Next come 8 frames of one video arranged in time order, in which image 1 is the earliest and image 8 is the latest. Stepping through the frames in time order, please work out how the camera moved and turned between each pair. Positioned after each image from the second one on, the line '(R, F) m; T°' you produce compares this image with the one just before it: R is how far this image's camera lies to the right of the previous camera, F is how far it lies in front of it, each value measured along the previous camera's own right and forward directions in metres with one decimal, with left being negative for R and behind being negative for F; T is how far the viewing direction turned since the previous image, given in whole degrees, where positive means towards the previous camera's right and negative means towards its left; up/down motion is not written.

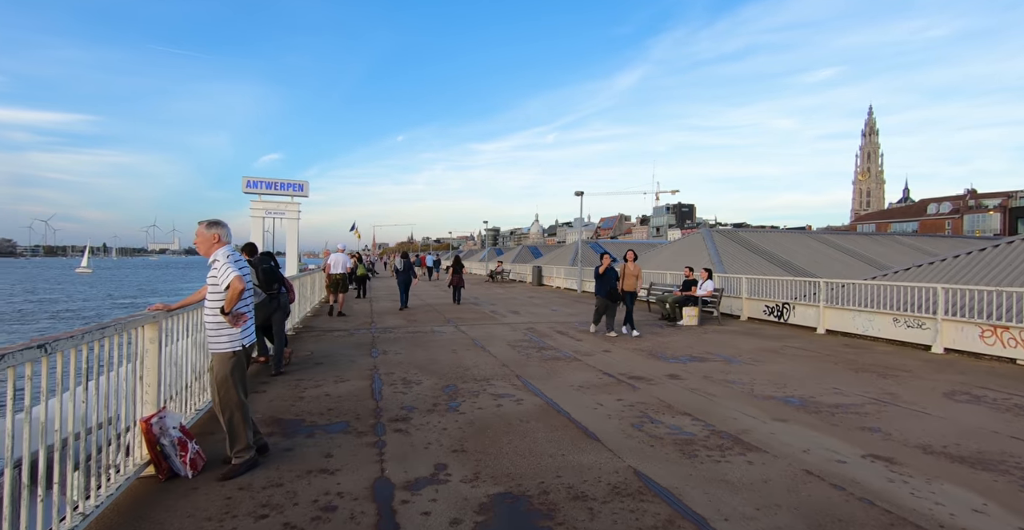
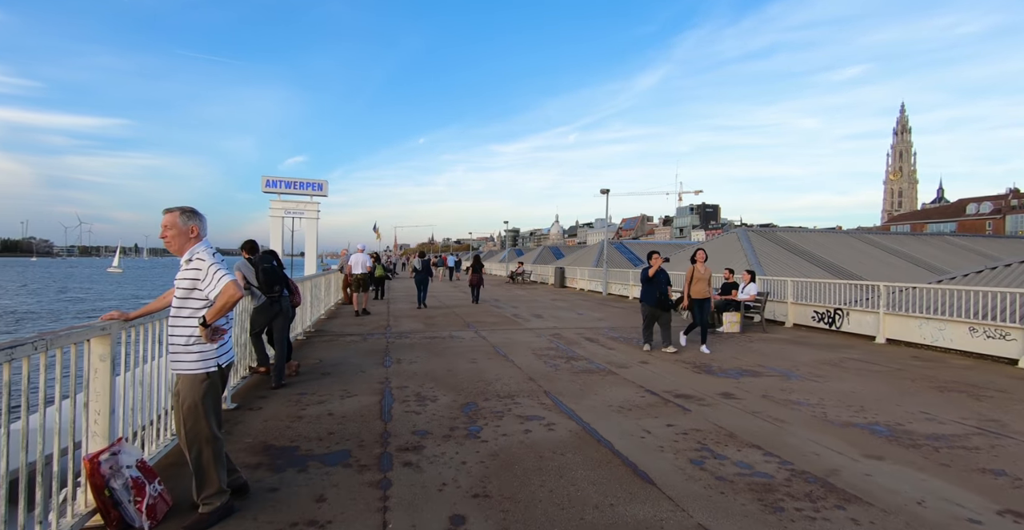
(-0.1, +0.8) m; -2°
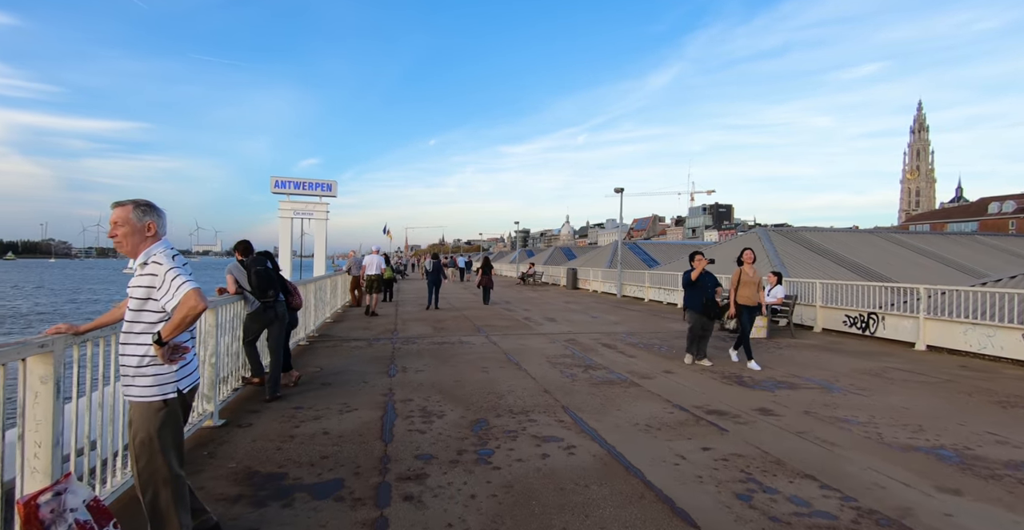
(0.0, +0.5) m; -1°
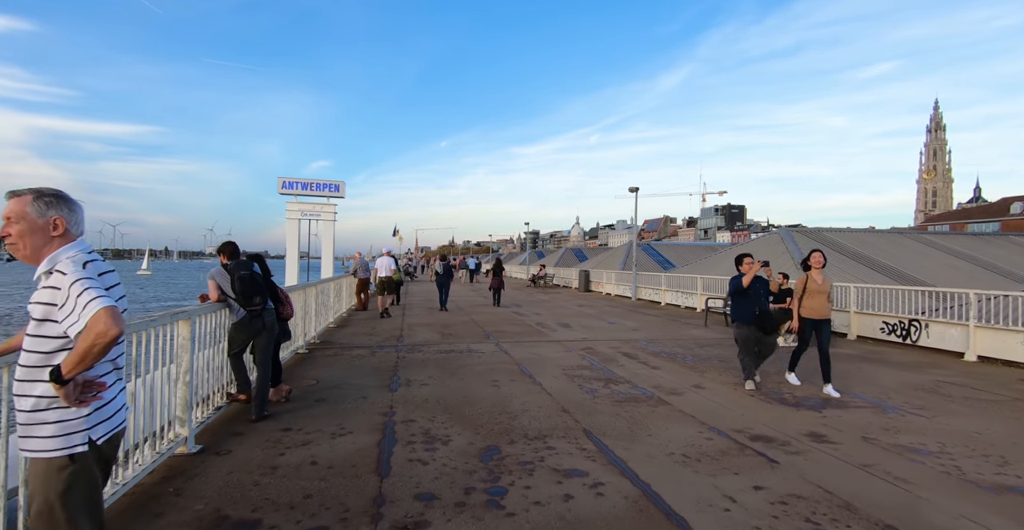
(-0.1, +0.6) m; -1°
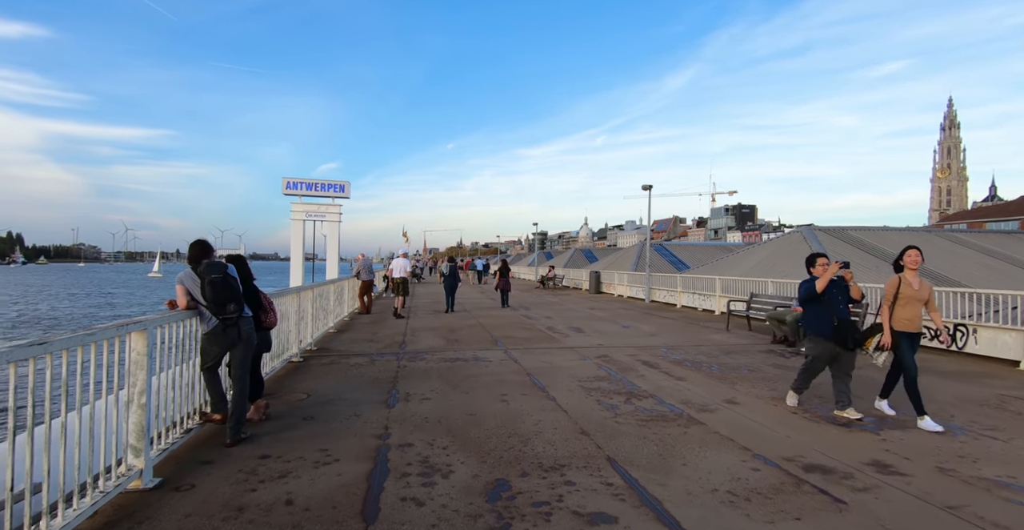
(0.0, +0.7) m; -1°
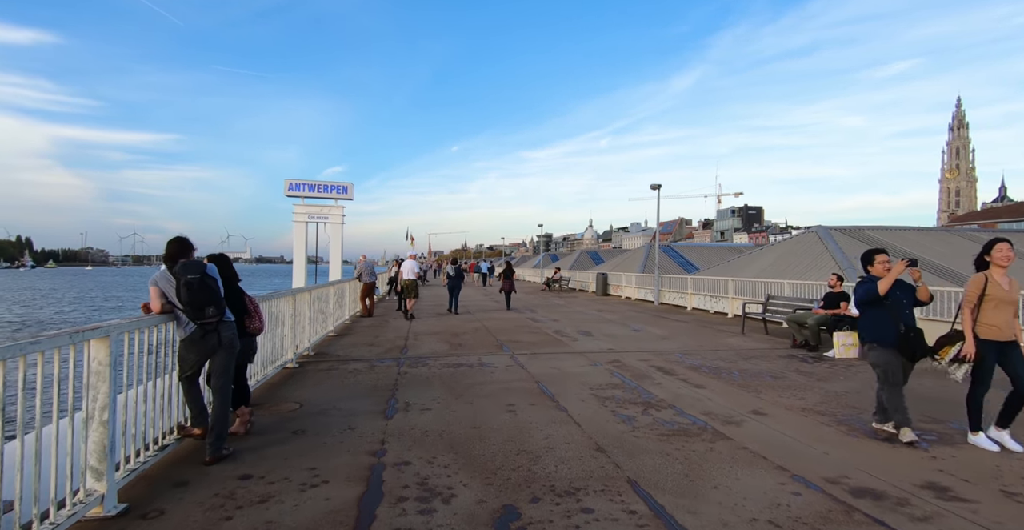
(0.0, +0.4) m; -1°
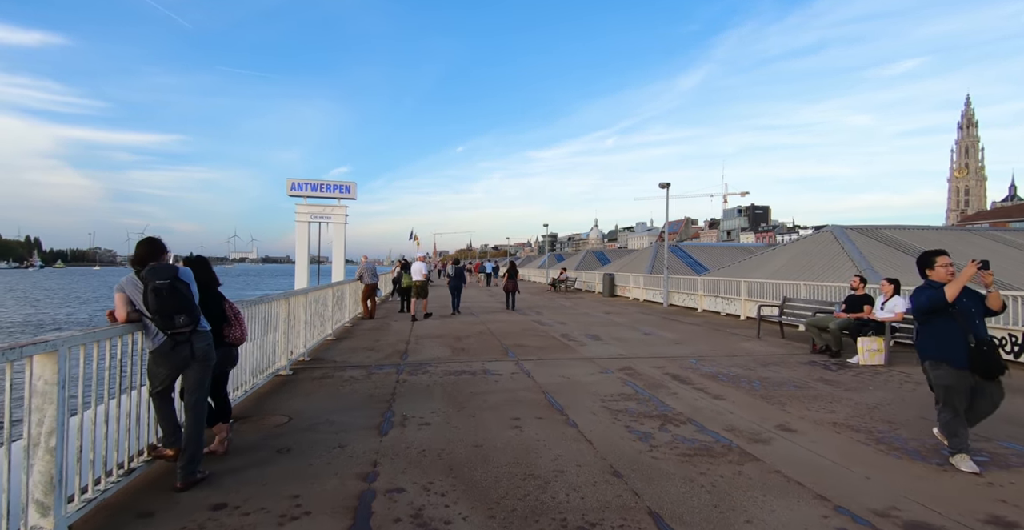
(0.0, +0.4) m; -1°
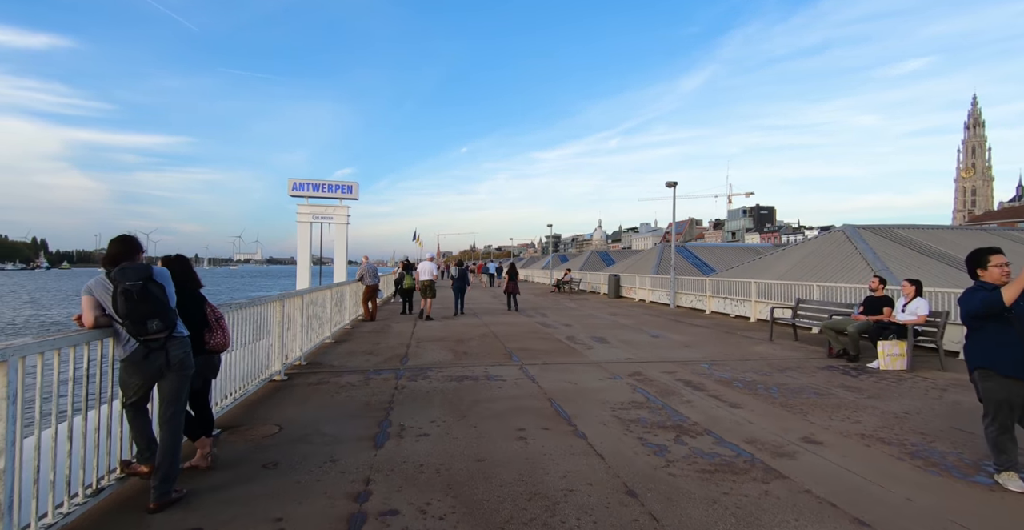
(0.0, +0.3) m; 0°
